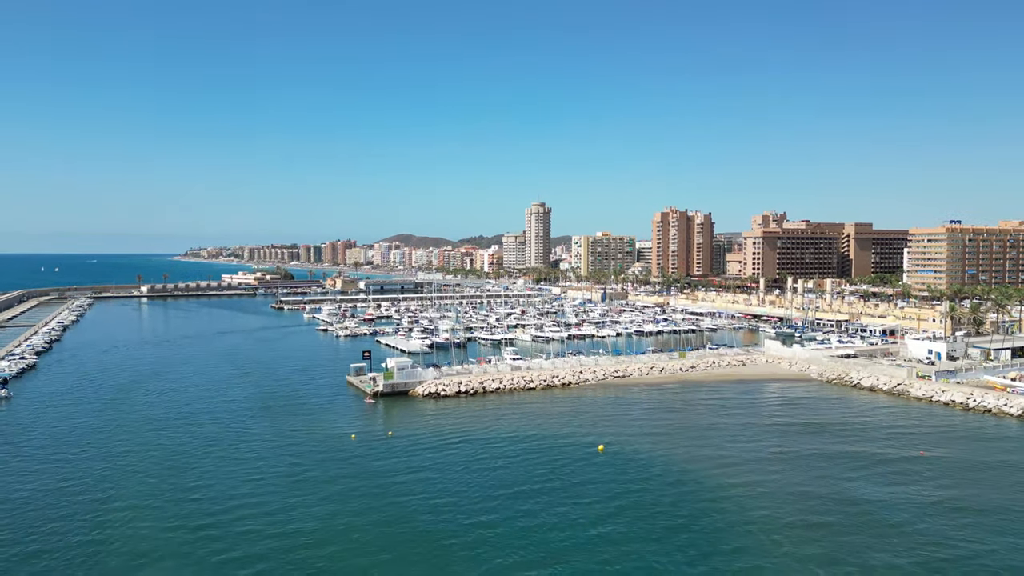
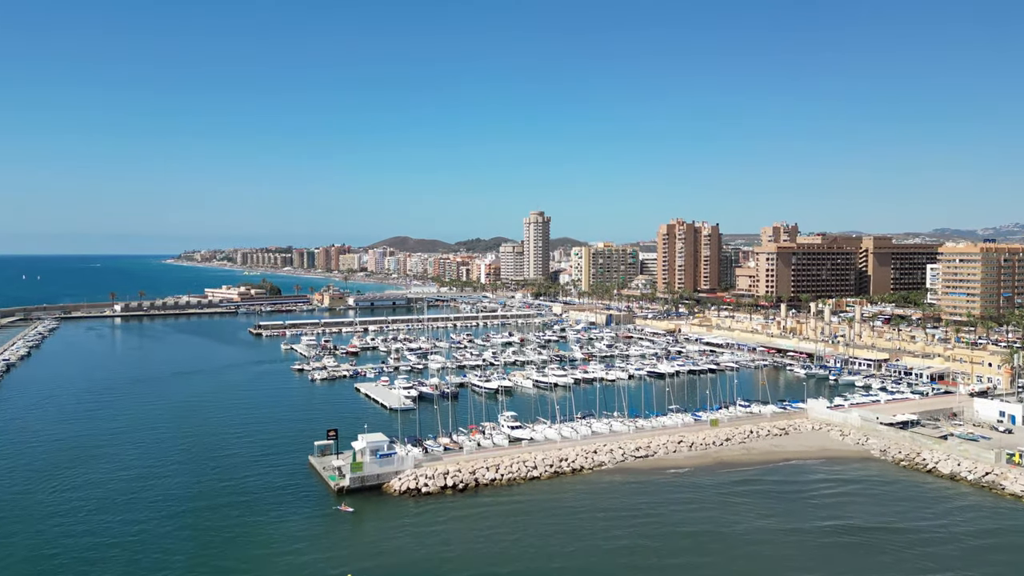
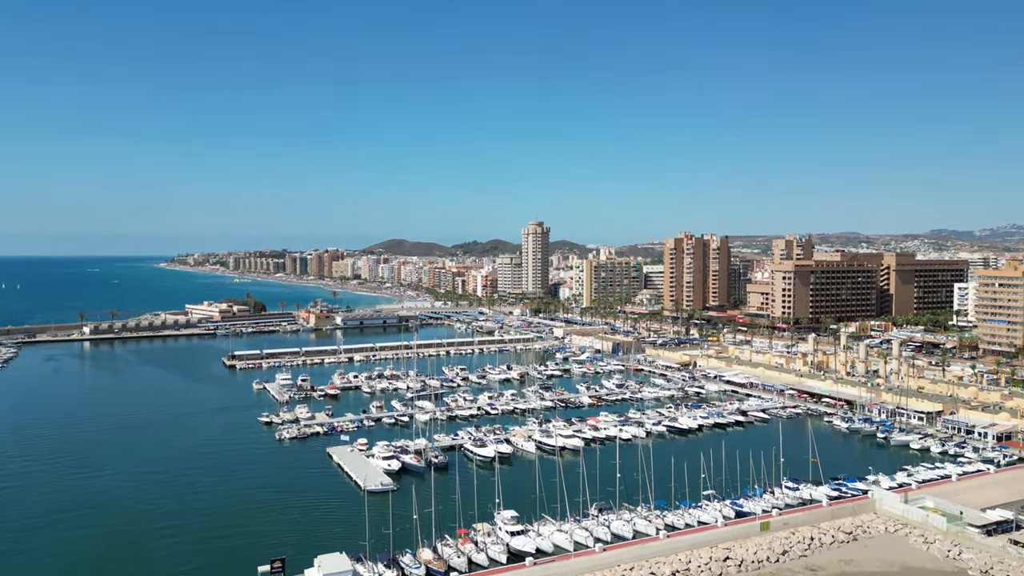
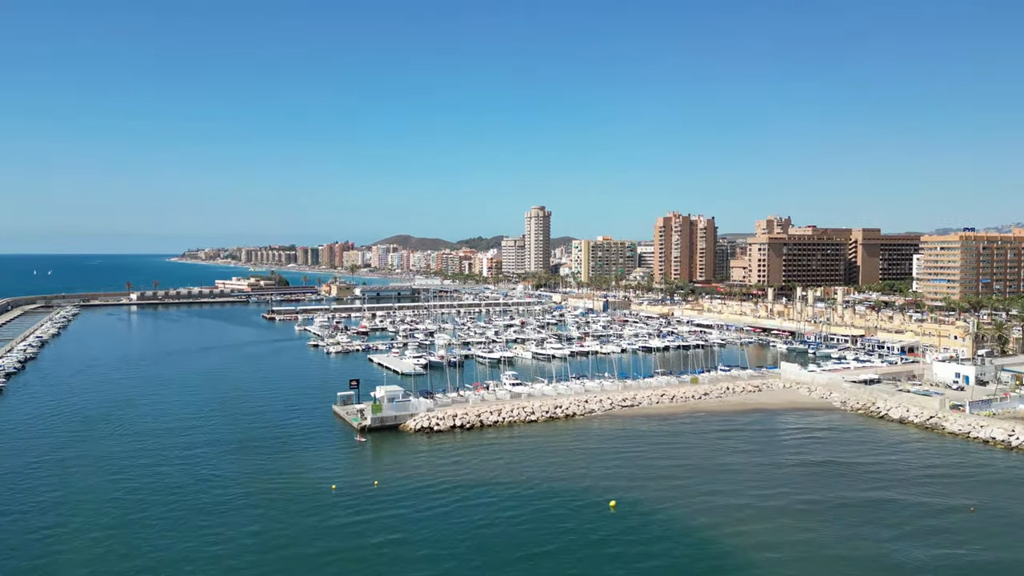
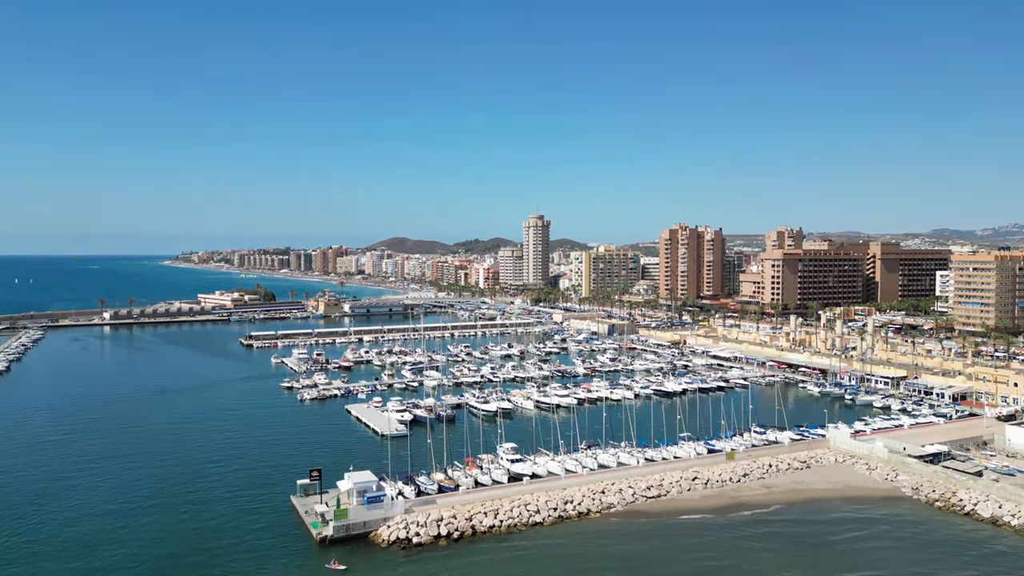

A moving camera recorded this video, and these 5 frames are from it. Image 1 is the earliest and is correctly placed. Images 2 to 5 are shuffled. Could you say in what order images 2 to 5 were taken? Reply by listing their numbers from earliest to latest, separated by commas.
4, 2, 5, 3
